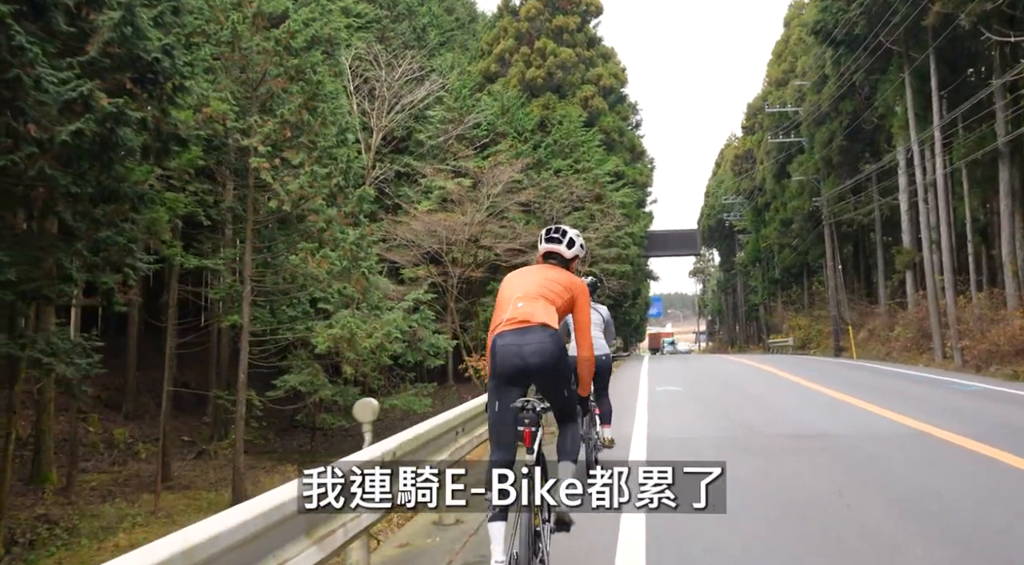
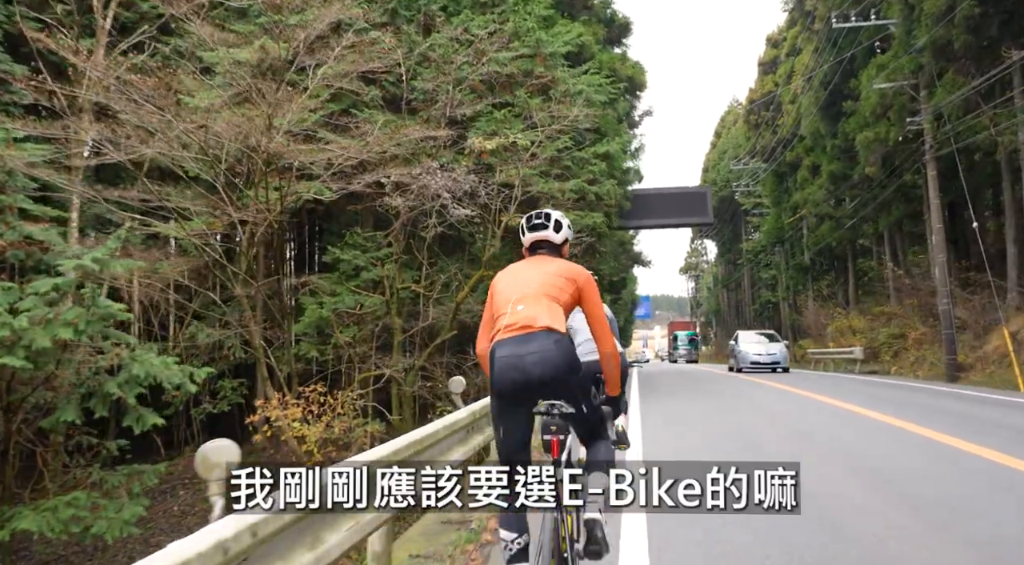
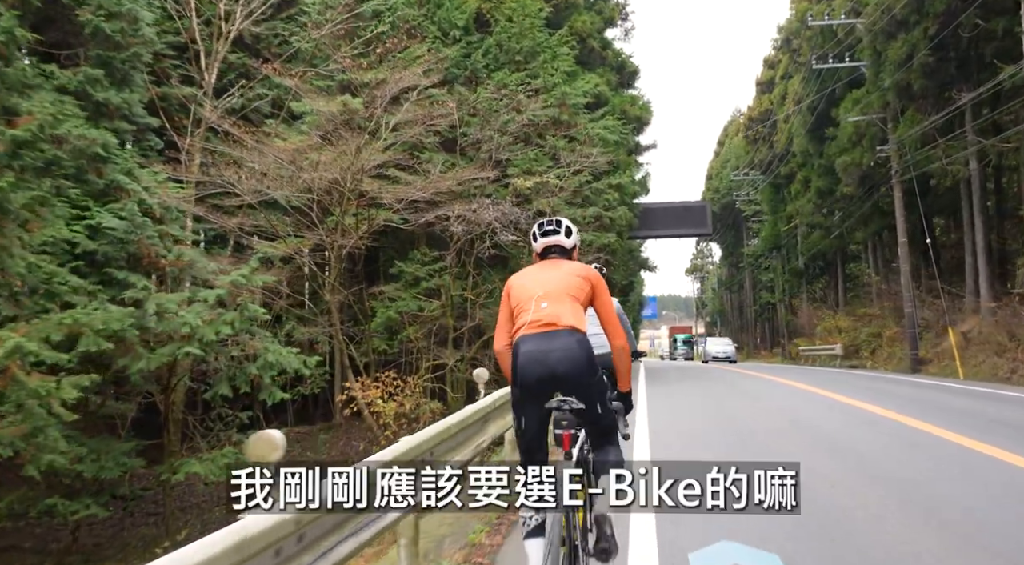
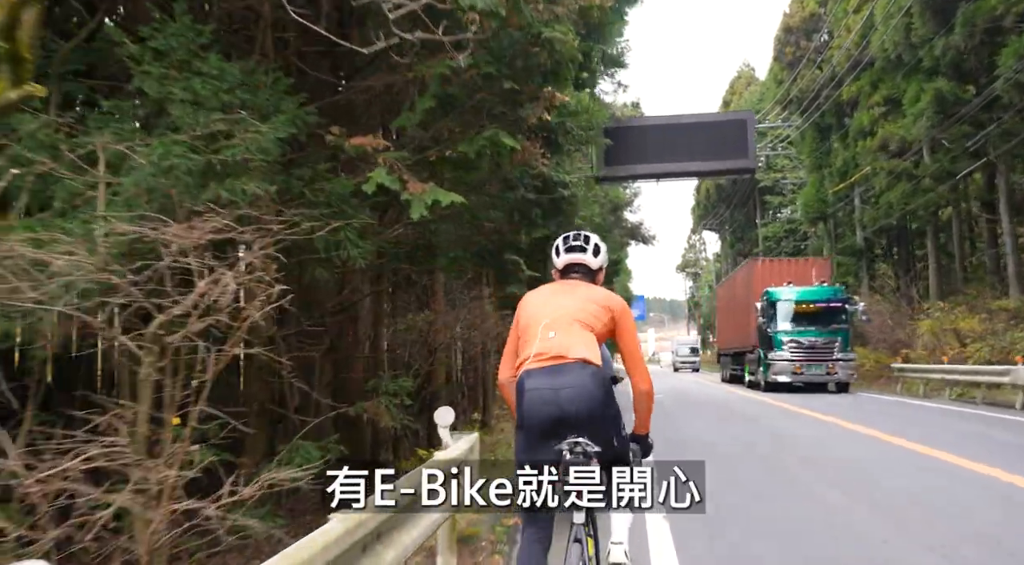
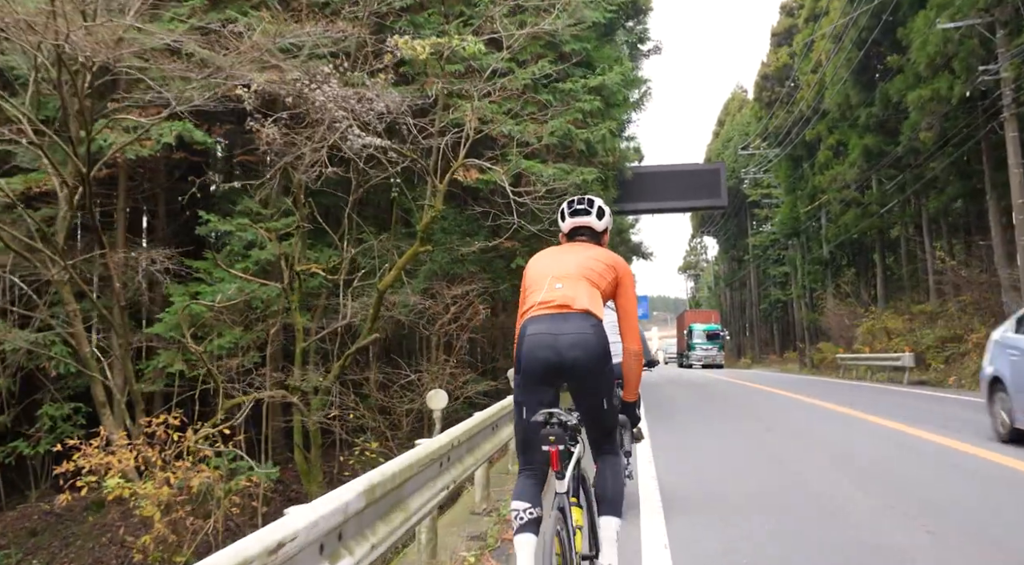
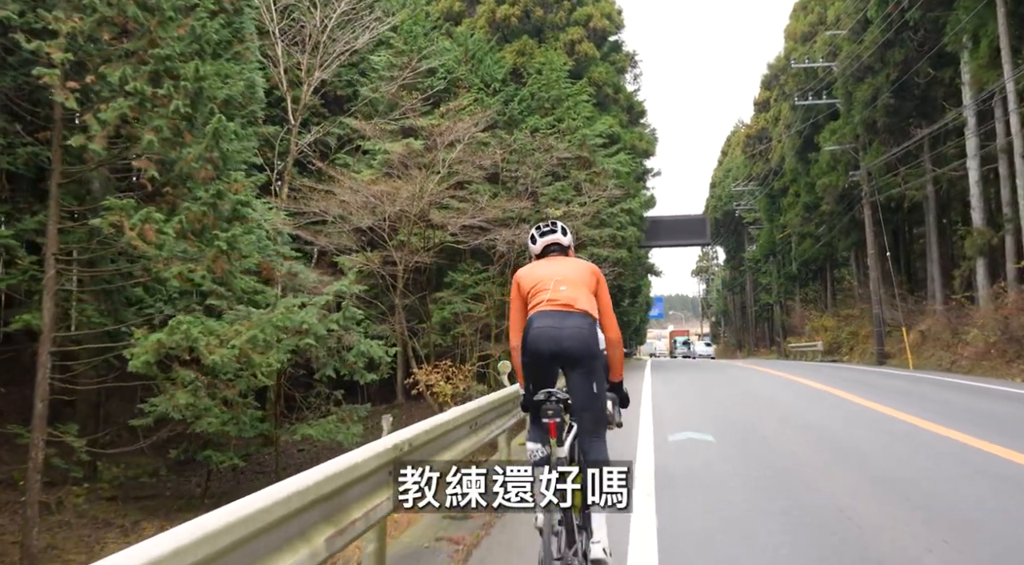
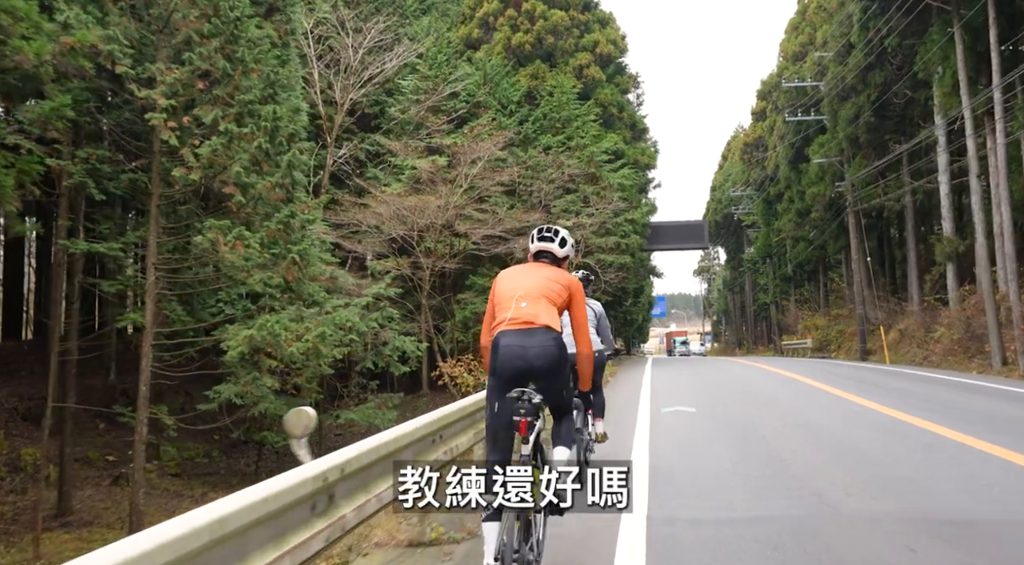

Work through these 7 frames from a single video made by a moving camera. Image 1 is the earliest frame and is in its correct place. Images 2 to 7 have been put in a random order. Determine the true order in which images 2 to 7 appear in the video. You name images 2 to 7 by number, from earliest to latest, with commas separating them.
7, 6, 3, 2, 5, 4
